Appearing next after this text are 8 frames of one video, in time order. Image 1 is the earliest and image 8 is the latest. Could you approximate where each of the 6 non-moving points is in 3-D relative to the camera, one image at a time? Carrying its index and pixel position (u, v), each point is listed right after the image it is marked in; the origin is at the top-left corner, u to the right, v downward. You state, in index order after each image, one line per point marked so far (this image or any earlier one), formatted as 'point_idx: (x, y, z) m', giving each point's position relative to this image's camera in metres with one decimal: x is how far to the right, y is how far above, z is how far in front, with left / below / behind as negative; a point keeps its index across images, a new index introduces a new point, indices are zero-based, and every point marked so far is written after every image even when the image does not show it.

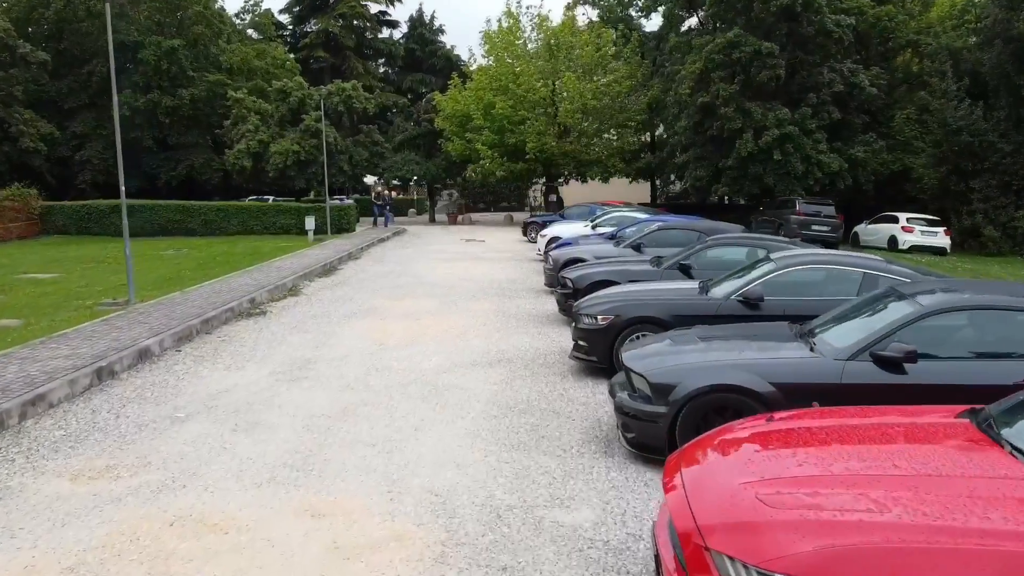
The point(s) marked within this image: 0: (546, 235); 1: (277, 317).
0: (+0.6, +1.0, +15.1) m
1: (-2.7, -0.3, +9.1) m
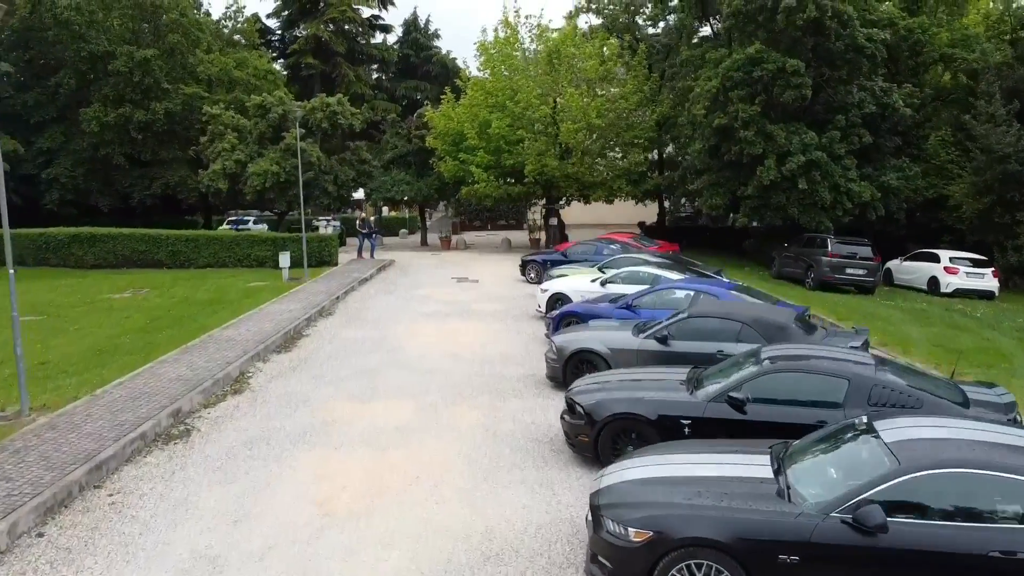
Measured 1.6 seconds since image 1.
0: (+0.6, 0.0, +13.1) m
1: (-2.7, -1.3, +7.1) m
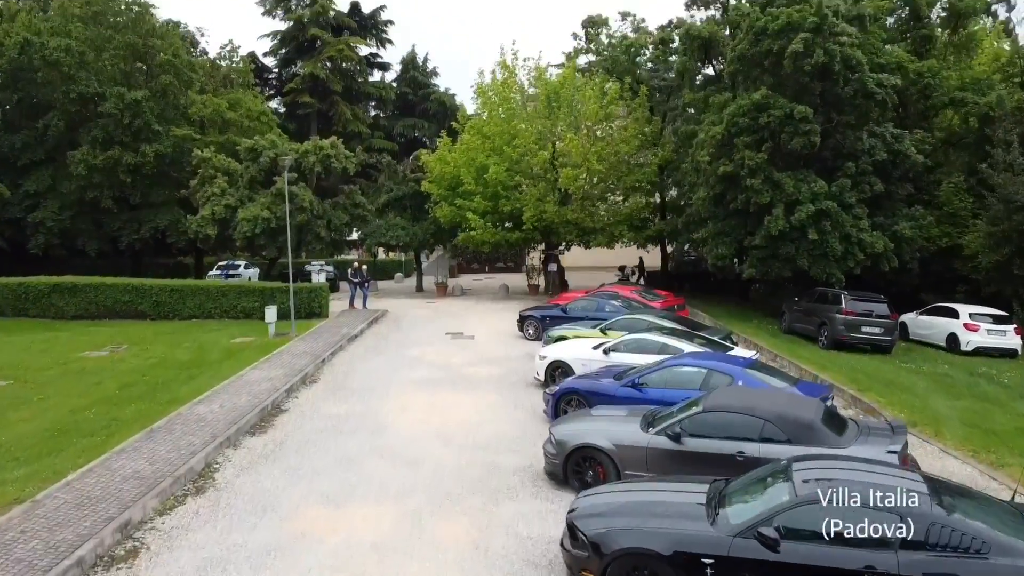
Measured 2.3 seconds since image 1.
0: (+0.5, -1.0, +12.2) m
1: (-2.8, -2.1, +6.2) m
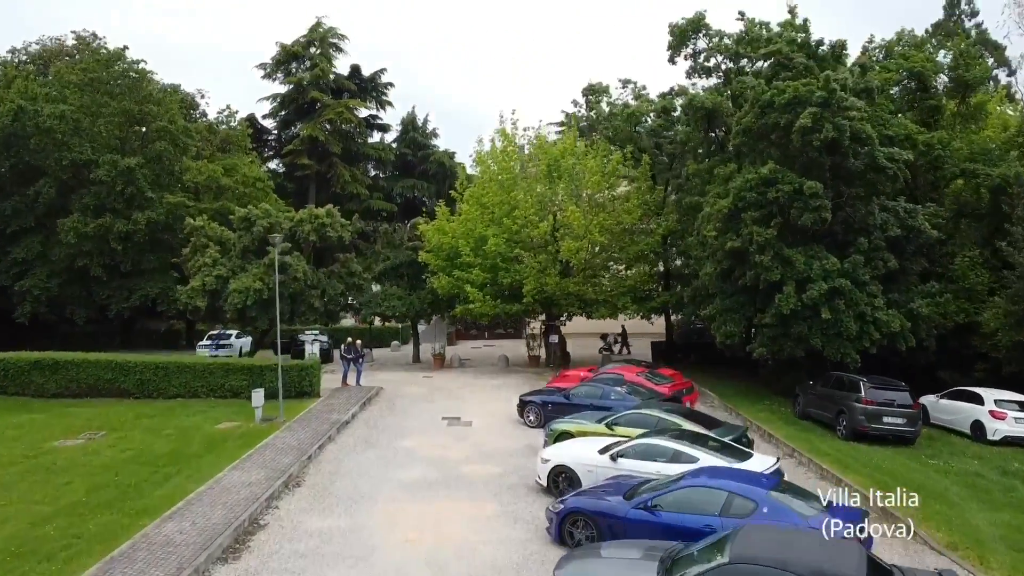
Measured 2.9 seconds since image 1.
0: (+0.5, -2.4, +11.3) m
1: (-2.8, -3.1, +5.3) m
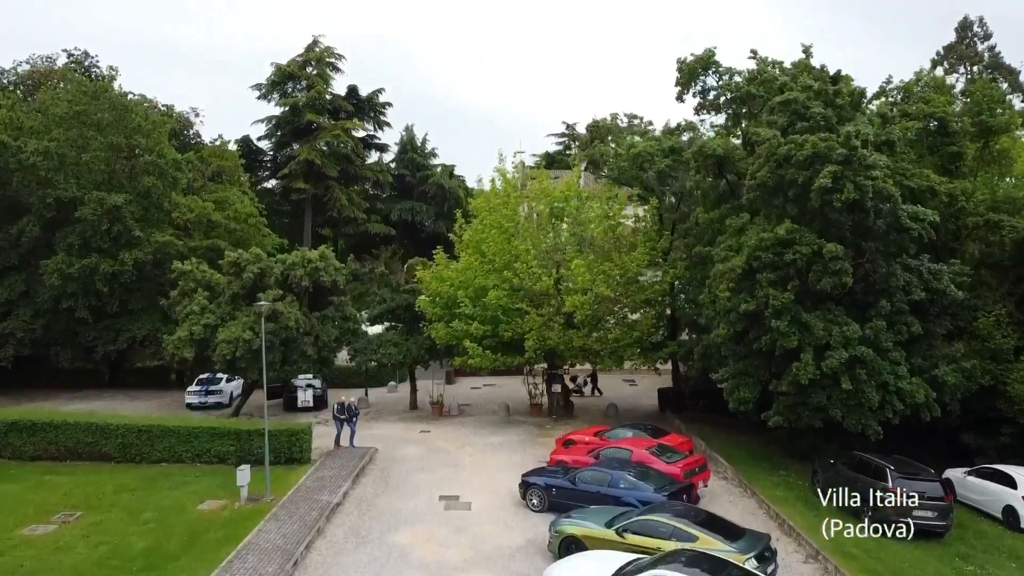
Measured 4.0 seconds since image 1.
0: (+0.5, -3.8, +10.4) m
1: (-2.7, -4.5, +4.3) m
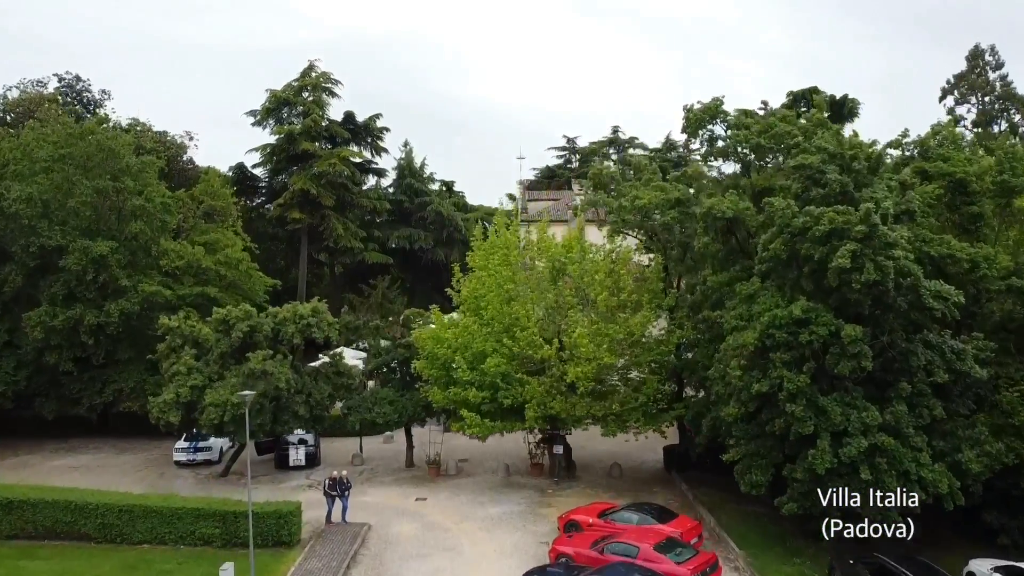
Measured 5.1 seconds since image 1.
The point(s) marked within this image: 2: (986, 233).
0: (+0.5, -5.4, +9.5) m
1: (-2.8, -6.1, +3.4) m
2: (+11.5, +1.4, +19.6) m
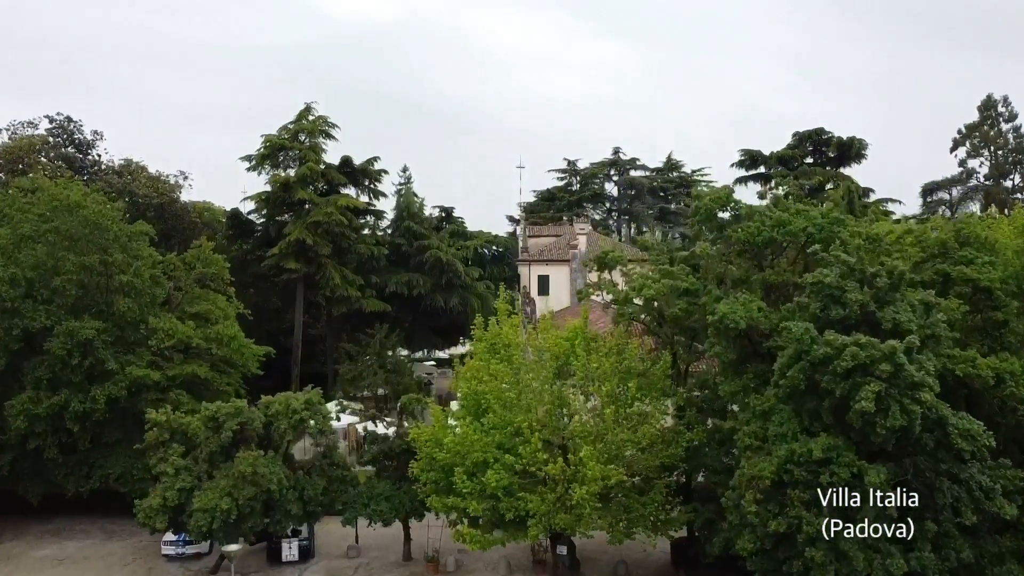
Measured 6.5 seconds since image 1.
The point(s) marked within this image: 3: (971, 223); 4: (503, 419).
0: (+0.6, -7.9, +8.6) m
1: (-2.7, -8.6, +2.5) m
2: (+11.6, -1.2, +18.7) m
3: (+11.3, +1.6, +19.8) m
4: (-0.2, -3.2, +20.0) m
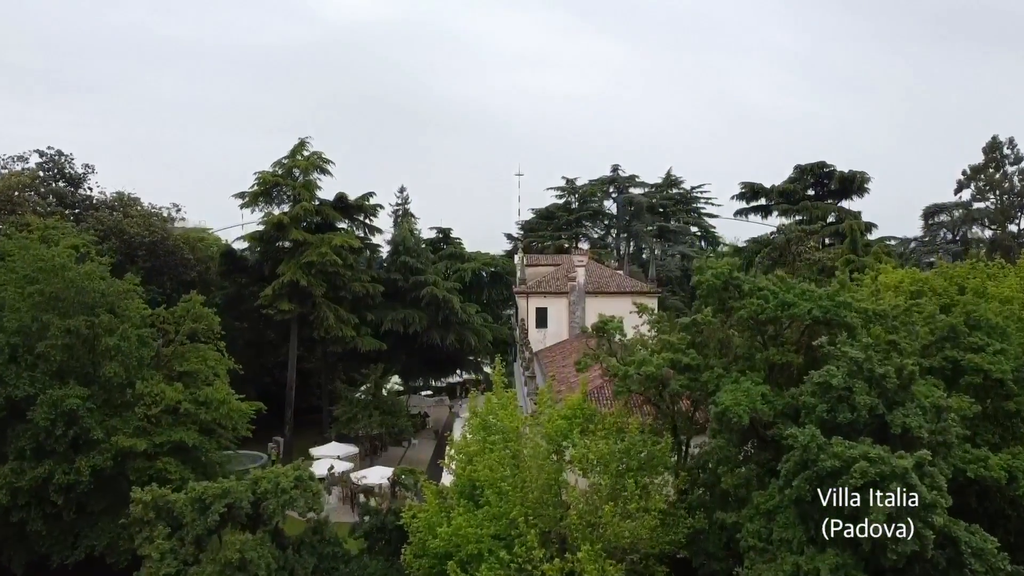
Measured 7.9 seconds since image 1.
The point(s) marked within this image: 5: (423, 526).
0: (+0.5, -9.9, +8.0) m
1: (-2.8, -10.6, +1.9) m
2: (+11.5, -3.2, +18.1) m
3: (+11.2, -0.4, +19.2) m
4: (-0.3, -5.2, +19.4) m
5: (-2.3, -5.9, +19.8) m
